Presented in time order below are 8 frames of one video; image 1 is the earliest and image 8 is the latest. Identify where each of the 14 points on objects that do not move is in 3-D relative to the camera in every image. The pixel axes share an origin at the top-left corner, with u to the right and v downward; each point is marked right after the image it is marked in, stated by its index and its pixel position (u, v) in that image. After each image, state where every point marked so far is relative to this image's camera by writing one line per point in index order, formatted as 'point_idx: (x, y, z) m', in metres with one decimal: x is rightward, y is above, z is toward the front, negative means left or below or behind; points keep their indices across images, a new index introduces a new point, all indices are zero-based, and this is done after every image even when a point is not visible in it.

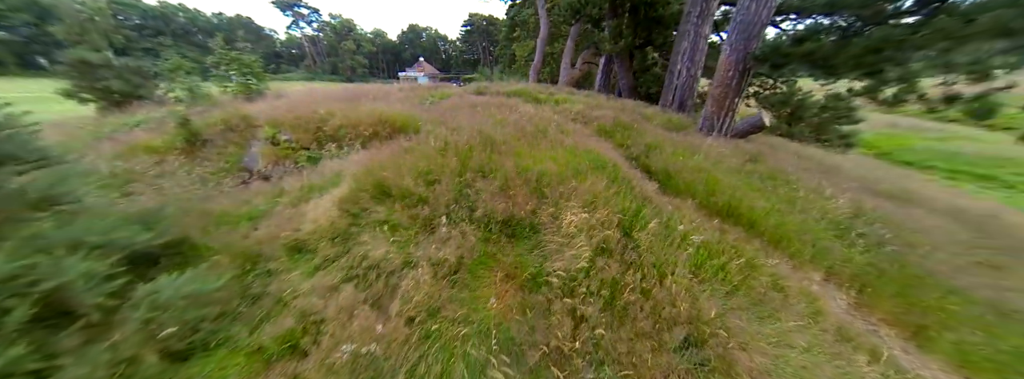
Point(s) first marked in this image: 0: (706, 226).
0: (+2.3, -0.4, +2.5) m
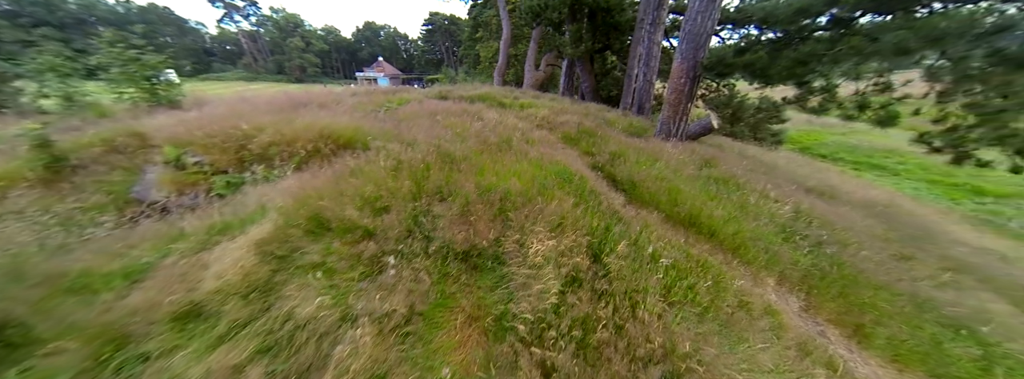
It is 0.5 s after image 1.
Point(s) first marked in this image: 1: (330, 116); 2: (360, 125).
0: (+1.9, -0.6, +2.5) m
1: (-4.3, +1.8, +5.0) m
2: (-3.1, +1.4, +4.5) m
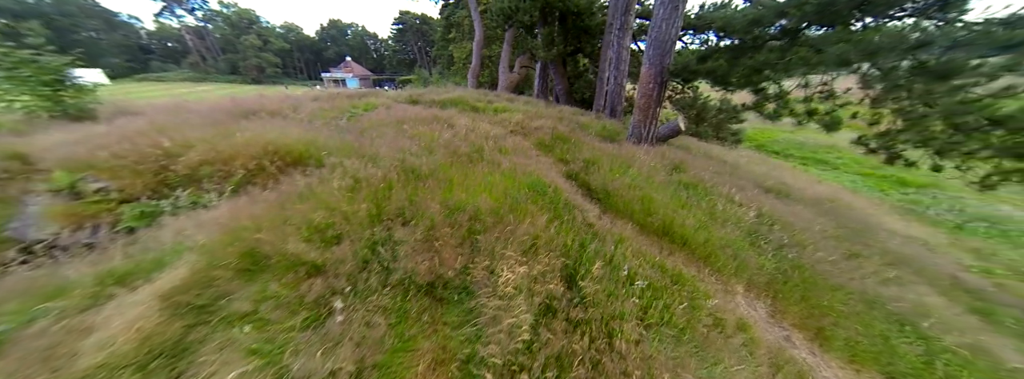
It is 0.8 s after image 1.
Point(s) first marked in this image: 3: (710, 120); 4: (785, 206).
0: (+1.6, -0.8, +2.4) m
1: (-4.9, +1.4, +4.5) m
2: (-3.7, +1.0, +4.0) m
3: (+7.3, +2.5, +7.8) m
4: (+5.1, -0.3, +4.0) m
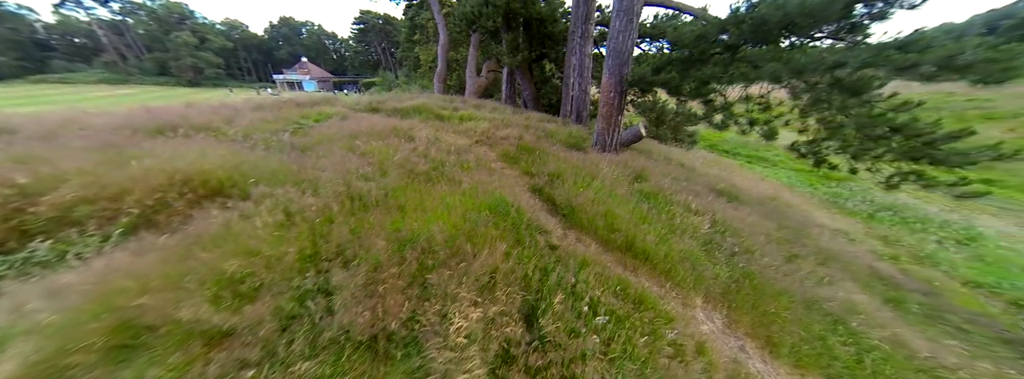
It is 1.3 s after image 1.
0: (+1.1, -1.0, +2.4) m
1: (-5.6, +0.8, +3.8) m
2: (-4.3, +0.5, +3.5) m
3: (+6.1, +2.5, +8.3) m
4: (+4.4, -0.4, +4.3) m
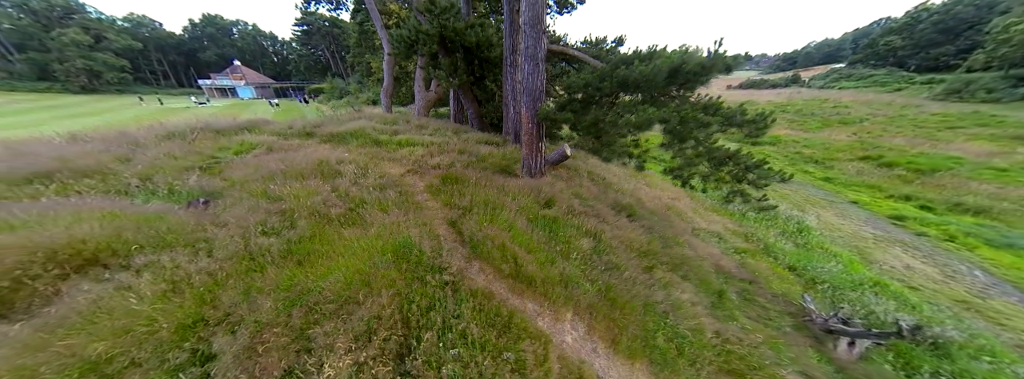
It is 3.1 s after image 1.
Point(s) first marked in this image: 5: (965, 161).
0: (-0.3, -1.6, +2.9) m
1: (-7.3, -0.2, +3.5) m
2: (-5.9, -0.4, +3.3) m
3: (+3.7, +2.1, +9.3) m
4: (+2.7, -0.8, +5.2) m
5: (+20.7, +1.3, +9.7) m
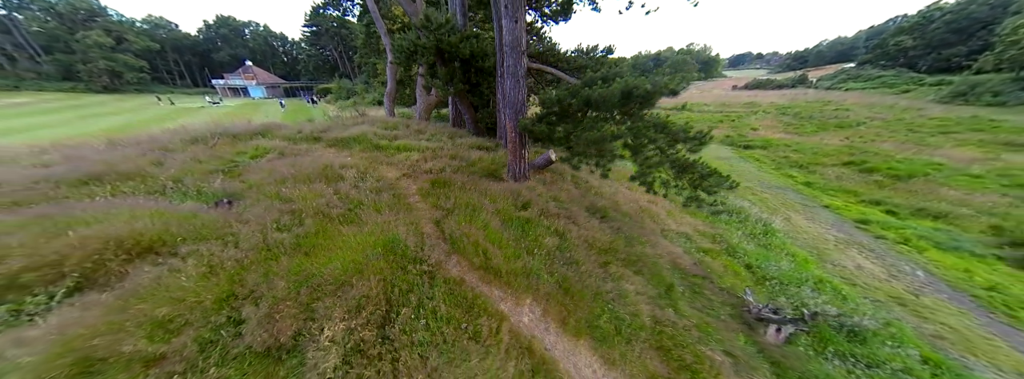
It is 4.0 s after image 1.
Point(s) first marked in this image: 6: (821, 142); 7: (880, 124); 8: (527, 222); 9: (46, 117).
0: (-0.9, -1.7, +3.5) m
1: (-7.8, -0.3, +4.3) m
2: (-6.5, -0.5, +4.1) m
3: (+3.3, +2.0, +9.9) m
4: (+2.1, -0.9, +5.8) m
5: (+20.3, +1.1, +10.0) m
6: (+21.9, +3.4, +15.0) m
7: (+30.8, +5.5, +17.7) m
8: (+0.4, -0.8, +5.2) m
9: (-38.0, +5.9, +17.4) m
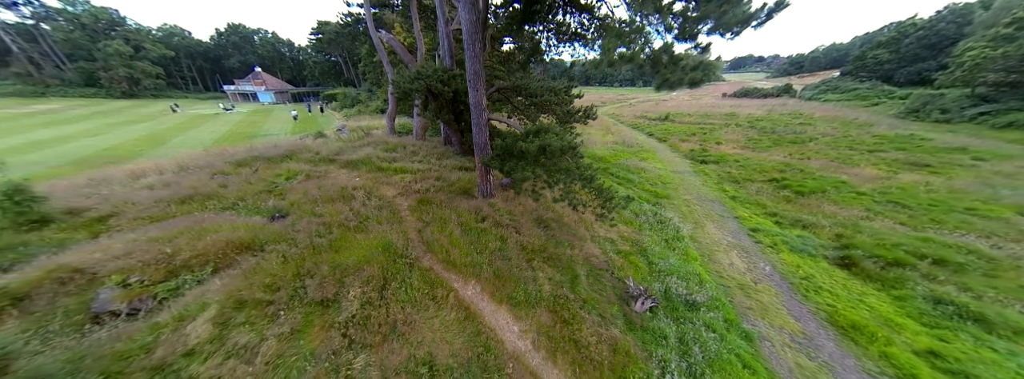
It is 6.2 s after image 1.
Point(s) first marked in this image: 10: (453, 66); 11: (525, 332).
0: (-2.4, -2.4, +5.9) m
1: (-9.3, -0.9, +6.7) m
2: (-7.9, -1.1, +6.5) m
3: (+1.9, +1.3, +12.2) m
4: (+0.7, -1.6, +8.1) m
5: (+18.9, +0.3, +12.1) m
6: (+20.6, +2.6, +17.2) m
7: (+29.5, +4.6, +19.8) m
8: (-1.1, -1.5, +7.5) m
9: (-39.3, +5.4, +20.1) m
10: (-3.5, +7.2, +12.3) m
11: (+0.3, -3.5, +5.3) m
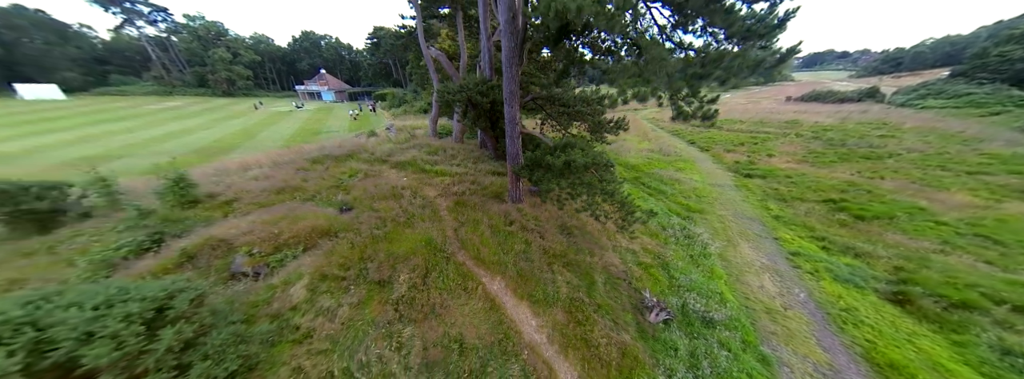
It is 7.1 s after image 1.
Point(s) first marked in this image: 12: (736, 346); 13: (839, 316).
0: (-1.7, -2.6, +6.9) m
1: (-8.4, -0.7, +8.5) m
2: (-7.1, -1.0, +8.1) m
3: (+3.5, +0.8, +12.6) m
4: (+1.7, -2.0, +8.7) m
5: (+20.3, -1.1, +10.5) m
6: (+22.7, +1.1, +15.3) m
7: (+32.0, +2.6, +16.9) m
8: (-0.2, -1.7, +8.3) m
9: (-36.2, +7.2, +25.3) m
10: (-1.5, +7.0, +13.4) m
11: (+0.8, -3.9, +6.0) m
12: (+6.4, -4.5, +6.0) m
13: (+10.4, -4.1, +6.7) m
